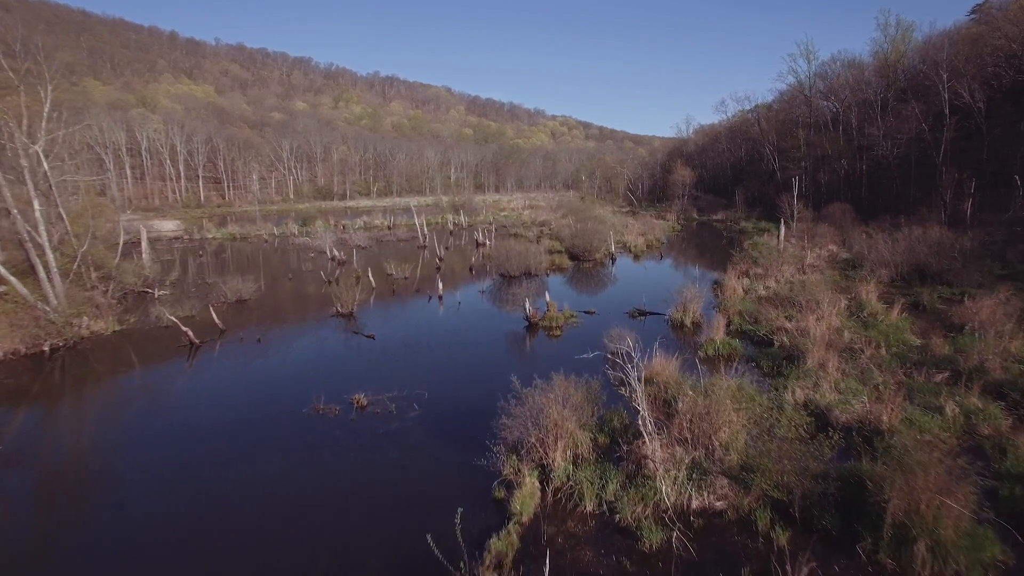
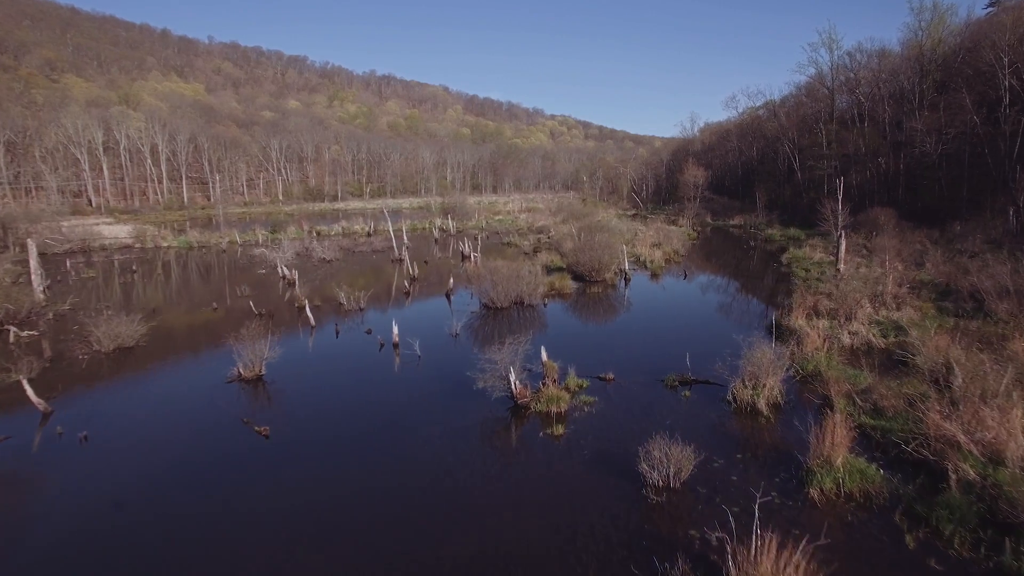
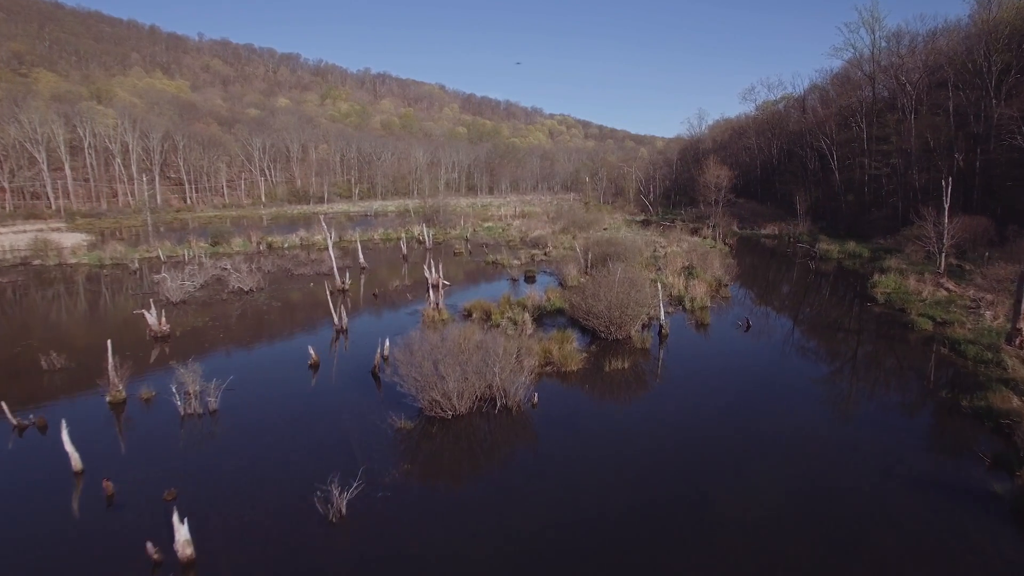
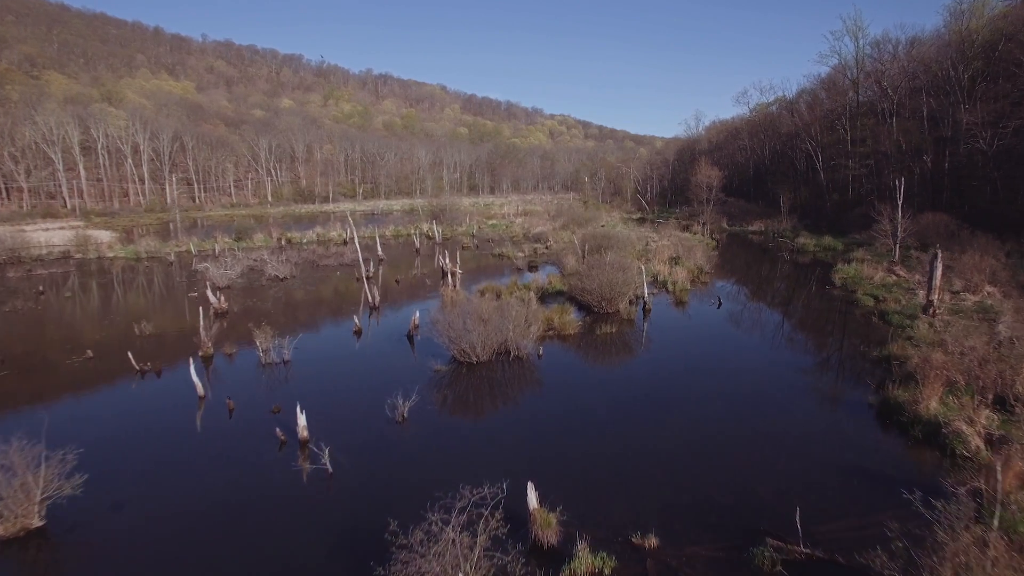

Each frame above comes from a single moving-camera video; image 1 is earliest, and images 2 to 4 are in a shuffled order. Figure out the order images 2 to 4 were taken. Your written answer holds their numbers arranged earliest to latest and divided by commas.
2, 4, 3
